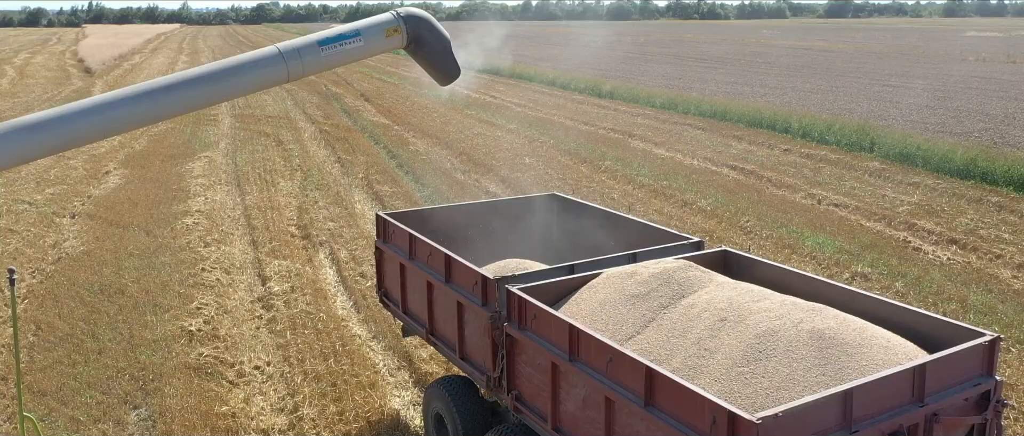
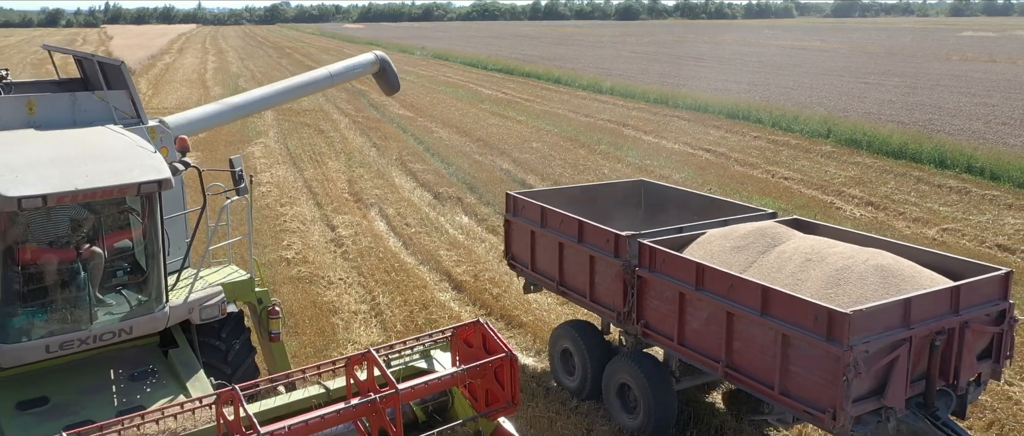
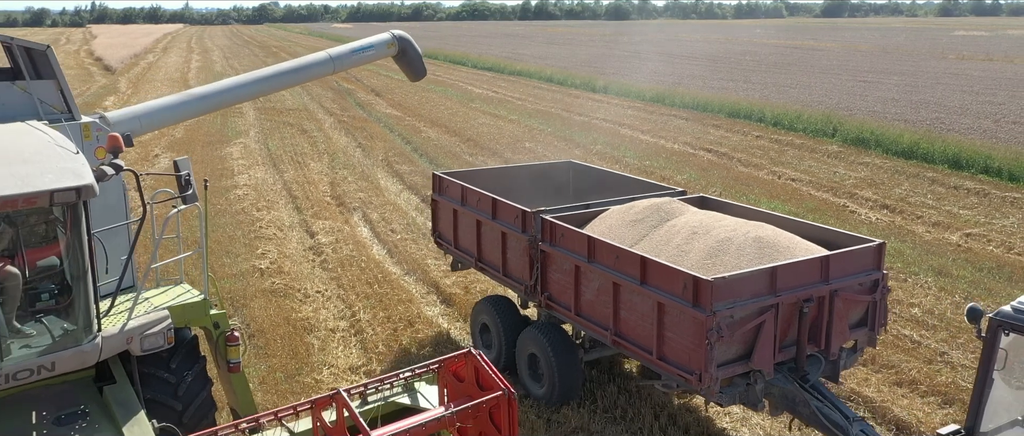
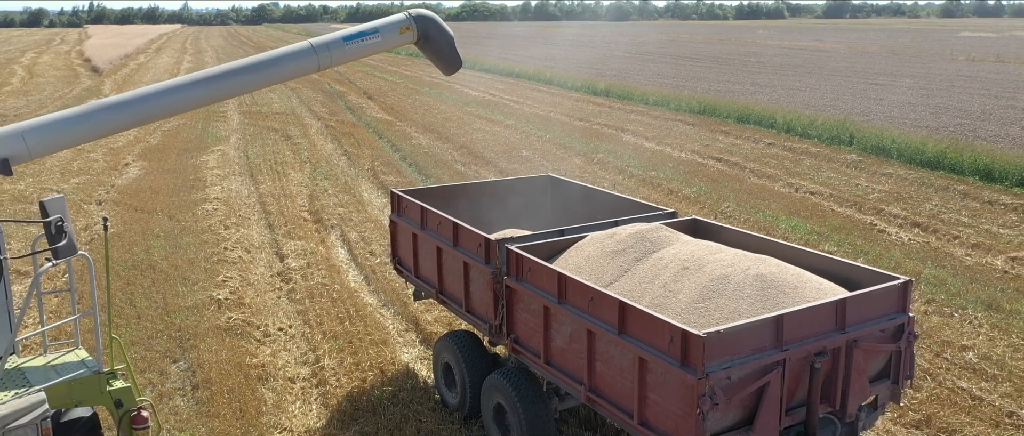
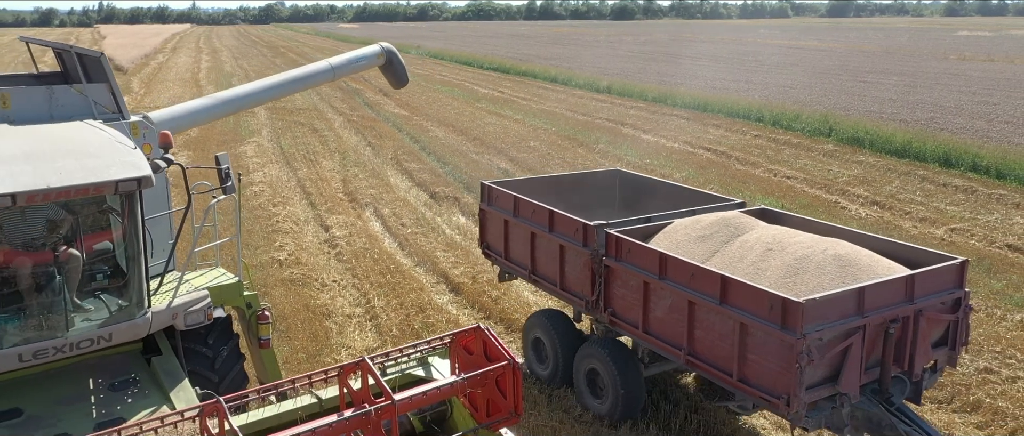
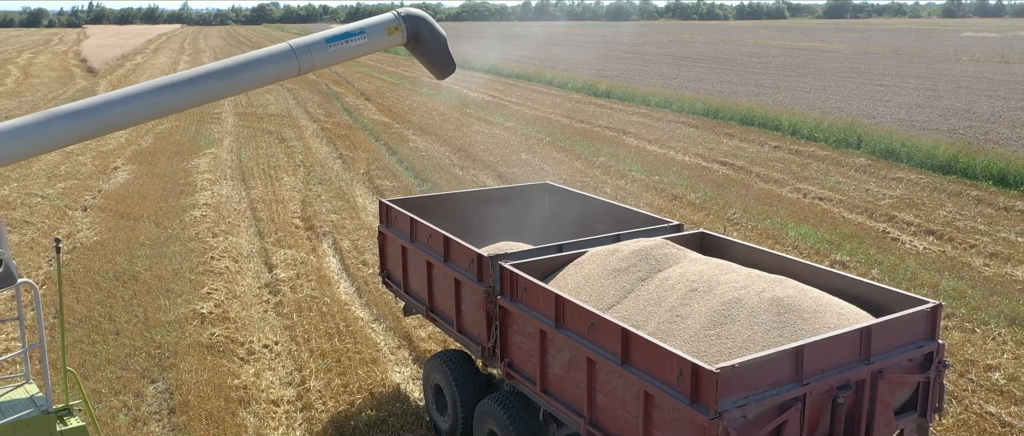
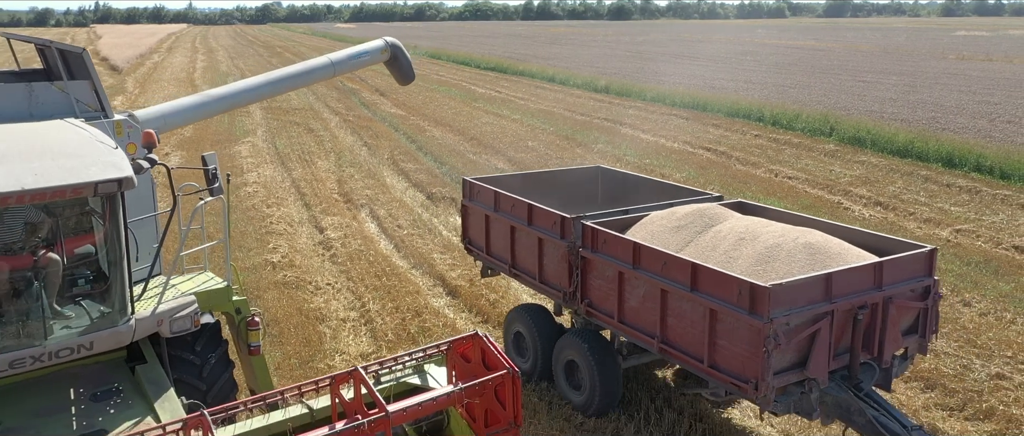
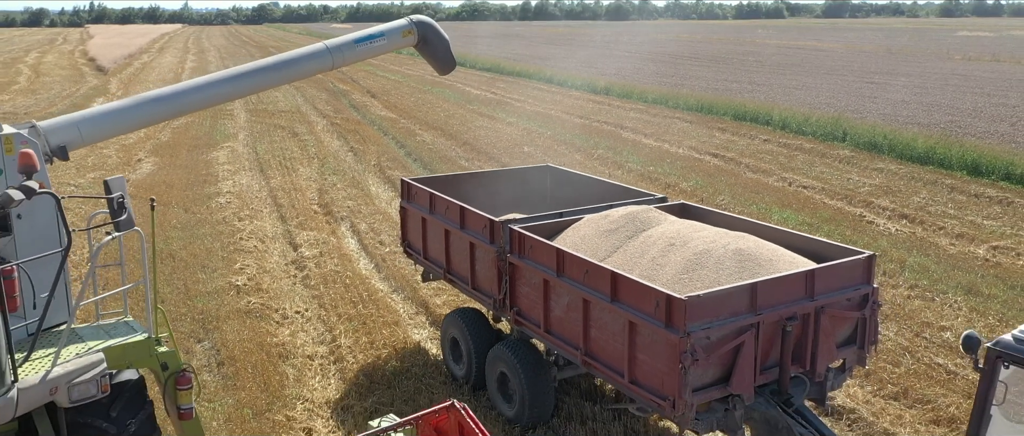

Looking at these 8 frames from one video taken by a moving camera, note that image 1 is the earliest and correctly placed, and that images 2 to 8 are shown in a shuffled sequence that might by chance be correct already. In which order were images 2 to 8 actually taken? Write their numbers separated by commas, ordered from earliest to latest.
6, 4, 8, 3, 7, 5, 2
